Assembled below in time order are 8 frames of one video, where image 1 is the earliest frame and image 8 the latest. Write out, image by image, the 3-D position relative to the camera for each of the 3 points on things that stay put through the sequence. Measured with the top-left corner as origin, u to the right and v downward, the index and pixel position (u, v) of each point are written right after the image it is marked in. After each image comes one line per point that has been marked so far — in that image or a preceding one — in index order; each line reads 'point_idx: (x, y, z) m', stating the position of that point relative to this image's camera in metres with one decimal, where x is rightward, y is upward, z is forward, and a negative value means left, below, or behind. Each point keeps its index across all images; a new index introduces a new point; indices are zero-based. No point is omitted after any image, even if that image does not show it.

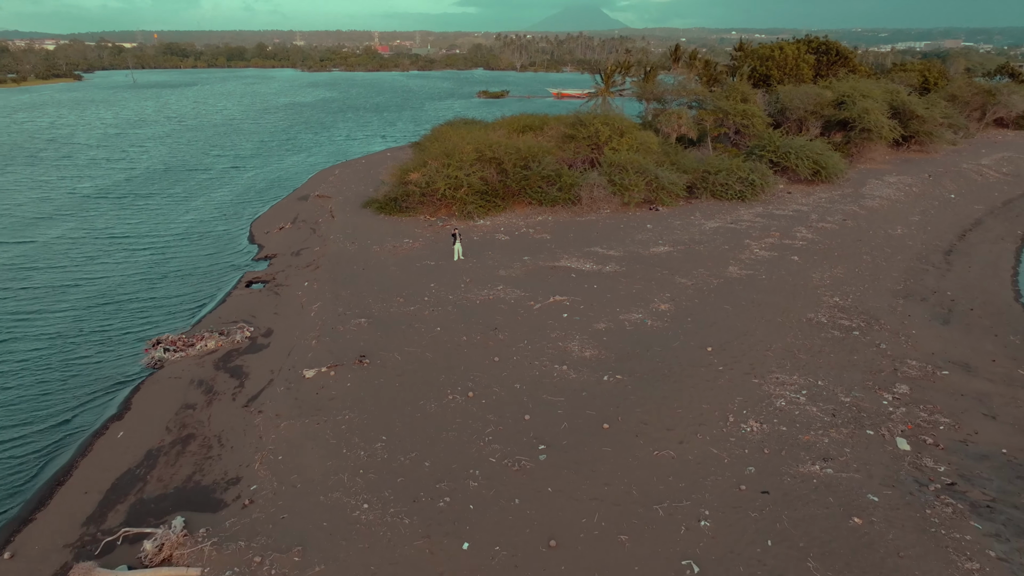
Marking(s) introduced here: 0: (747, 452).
0: (+2.9, -2.0, +8.9) m
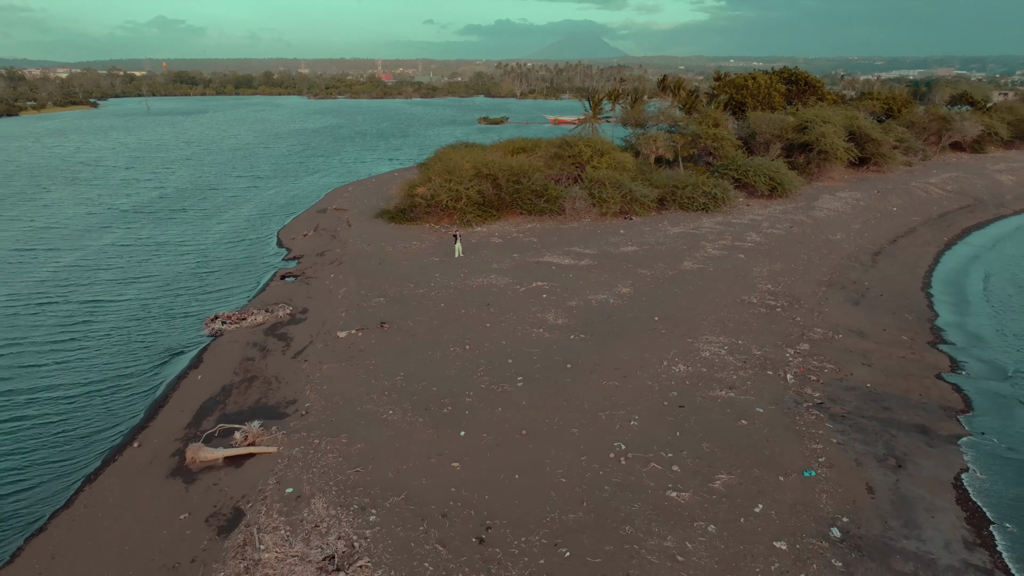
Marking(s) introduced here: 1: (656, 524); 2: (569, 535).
0: (+2.7, -1.5, +12.0) m
1: (+1.7, -2.7, +8.3) m
2: (+0.7, -2.7, +8.1) m
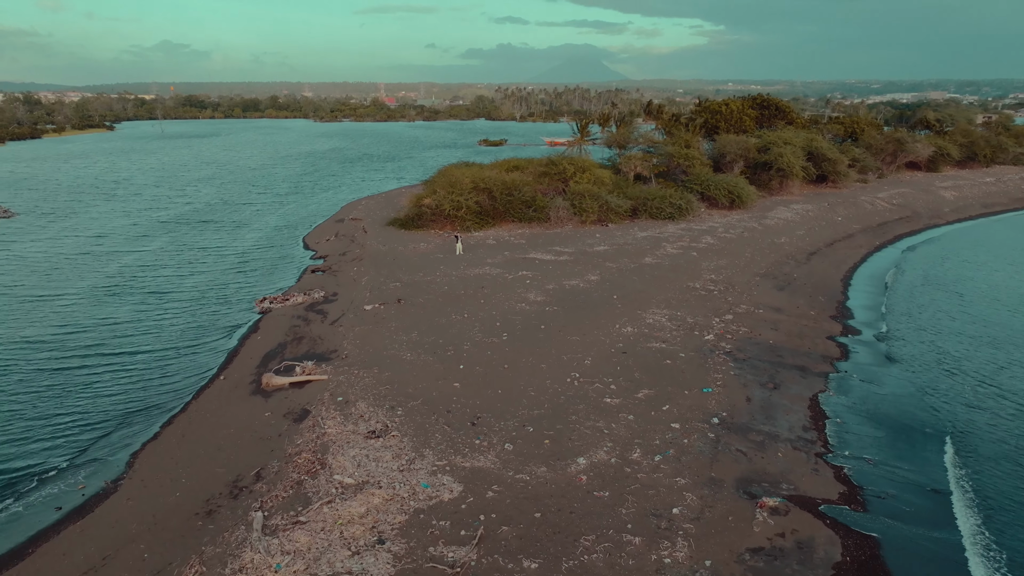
0: (+2.4, -1.1, +15.9) m
1: (+1.4, -2.1, +12.2) m
2: (+0.4, -2.1, +12.0) m
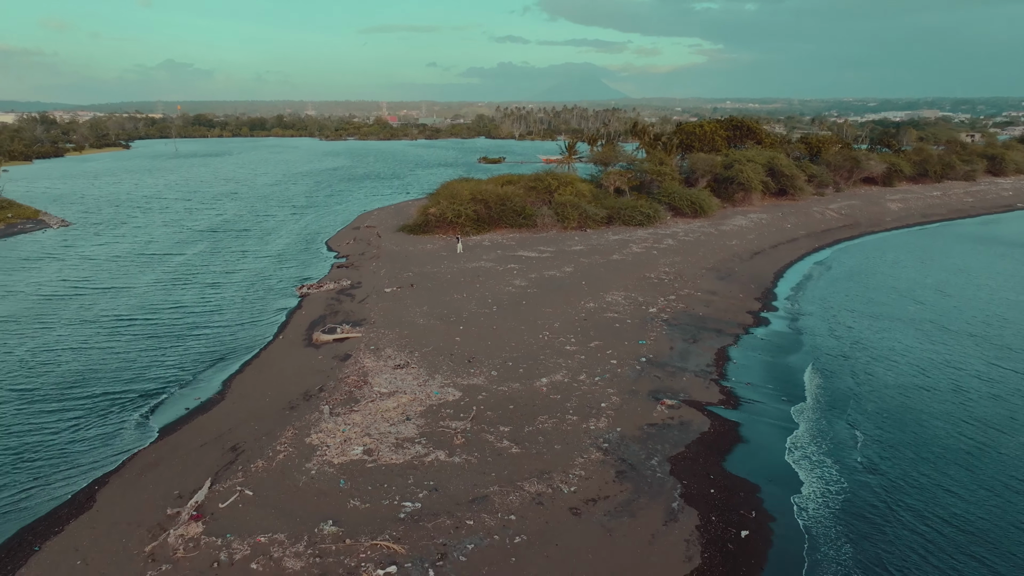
0: (+2.0, -0.6, +20.6) m
1: (+1.1, -1.5, +17.0) m
2: (0.0, -1.6, +16.7) m
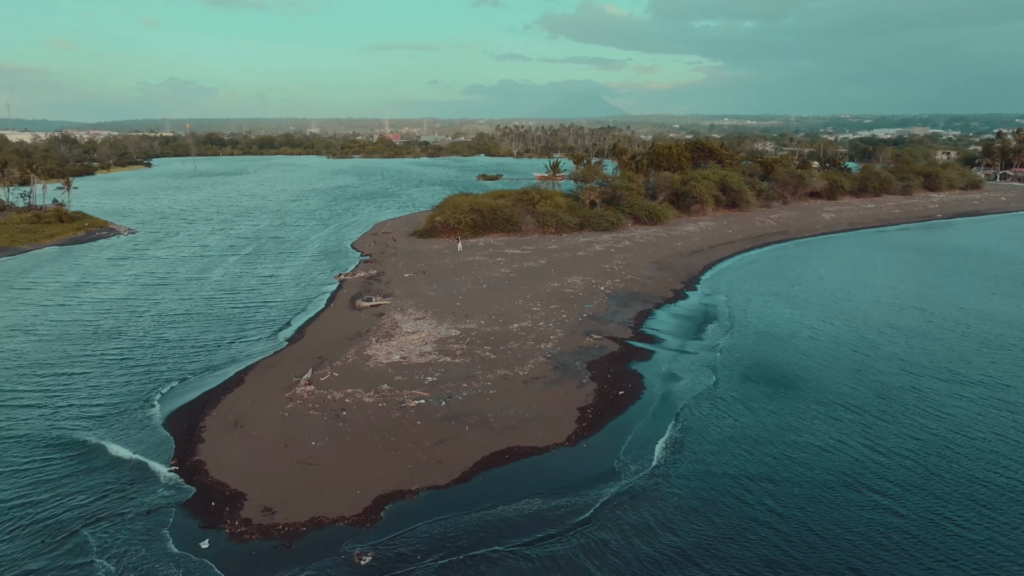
0: (+1.5, 0.0, +28.4) m
1: (+0.5, -0.8, +24.7) m
2: (-0.5, -0.8, +24.5) m
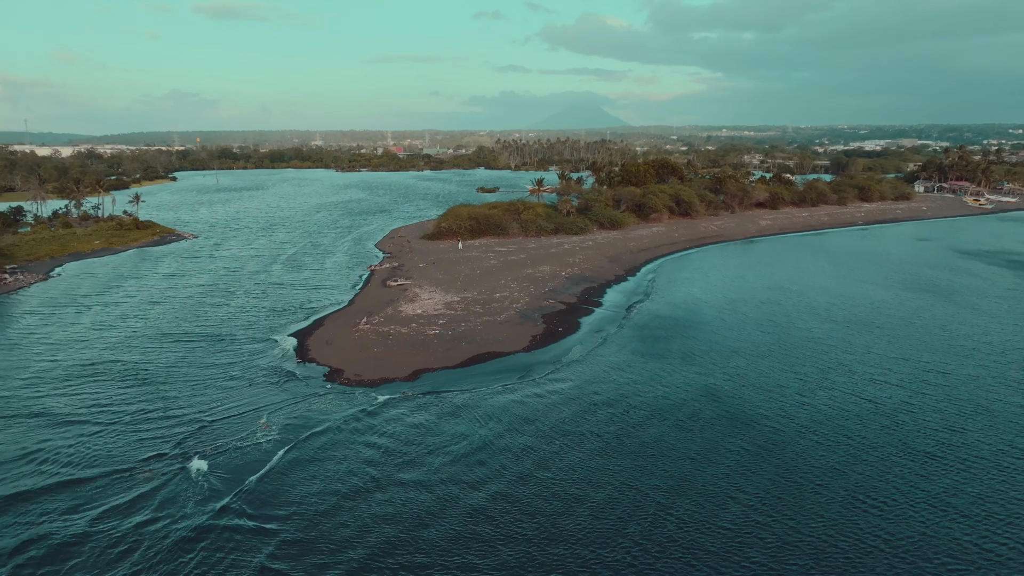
0: (+0.7, +0.8, +39.3) m
1: (-0.3, 0.0, +35.6) m
2: (-1.3, 0.0, +35.4) m
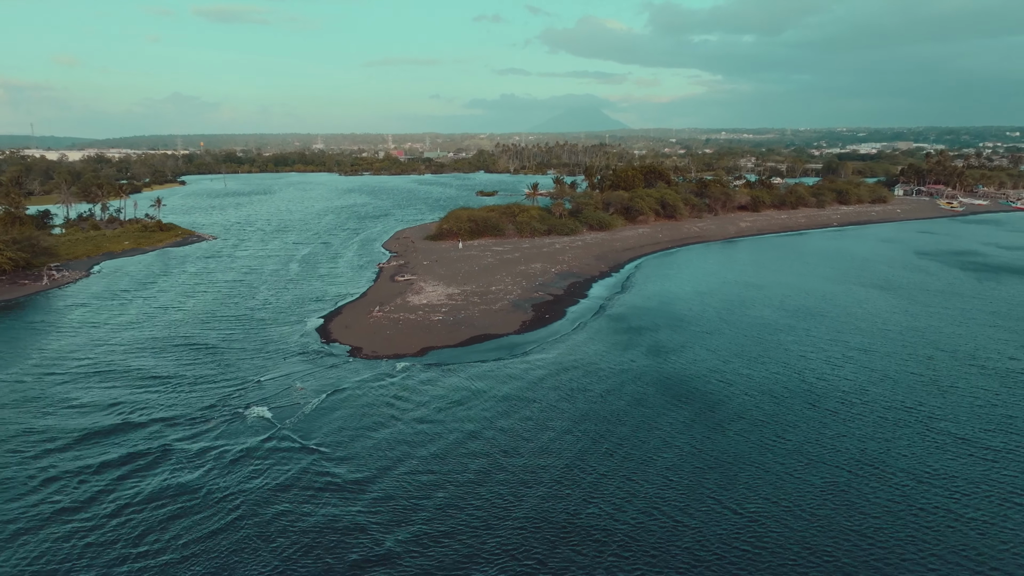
0: (+0.4, +1.1, +43.8) m
1: (-0.6, +0.3, +40.1) m
2: (-1.6, +0.3, +39.9) m
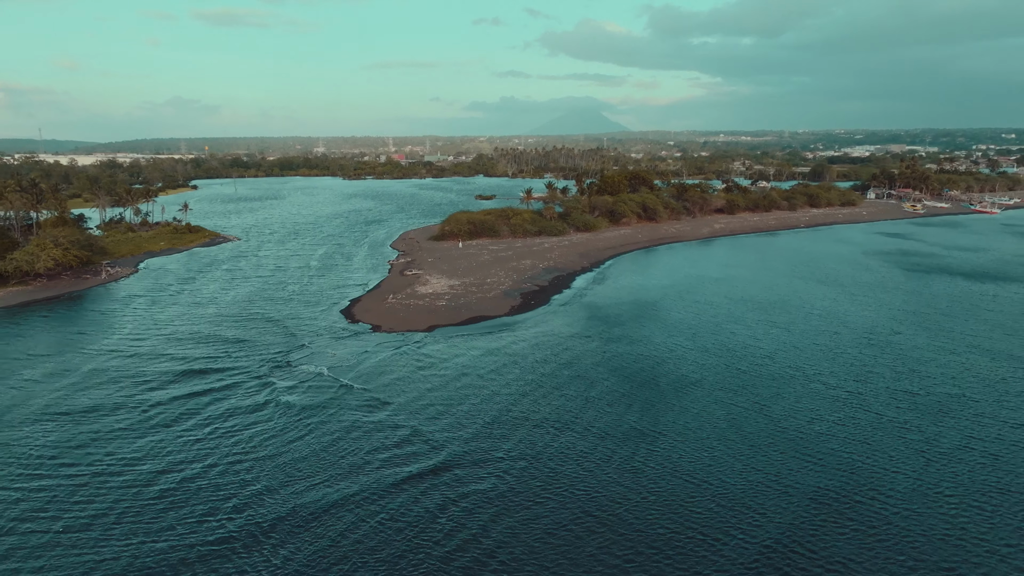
0: (-0.1, +1.6, +50.4) m
1: (-1.1, +0.8, +46.7) m
2: (-2.1, +0.8, +46.5) m
